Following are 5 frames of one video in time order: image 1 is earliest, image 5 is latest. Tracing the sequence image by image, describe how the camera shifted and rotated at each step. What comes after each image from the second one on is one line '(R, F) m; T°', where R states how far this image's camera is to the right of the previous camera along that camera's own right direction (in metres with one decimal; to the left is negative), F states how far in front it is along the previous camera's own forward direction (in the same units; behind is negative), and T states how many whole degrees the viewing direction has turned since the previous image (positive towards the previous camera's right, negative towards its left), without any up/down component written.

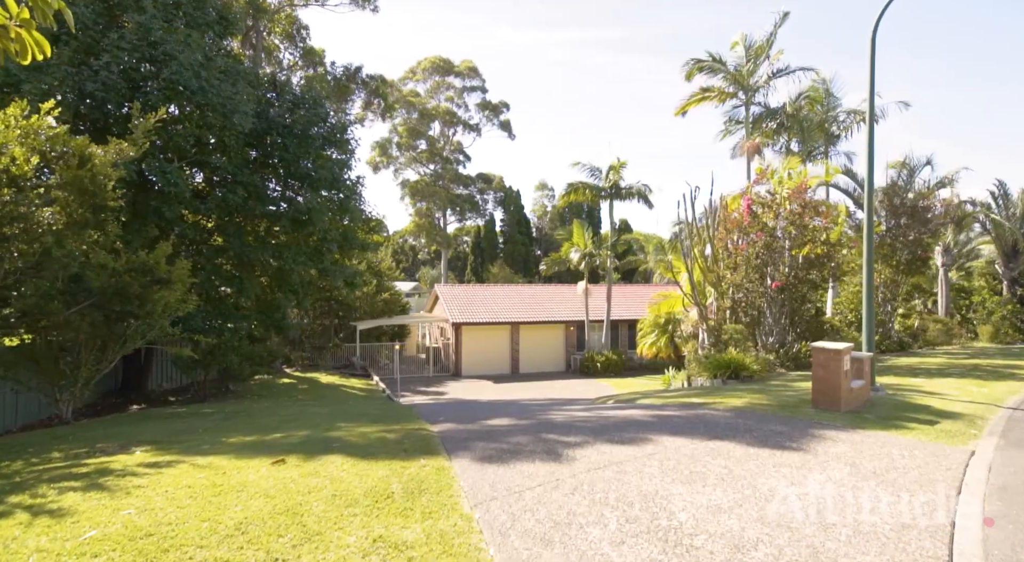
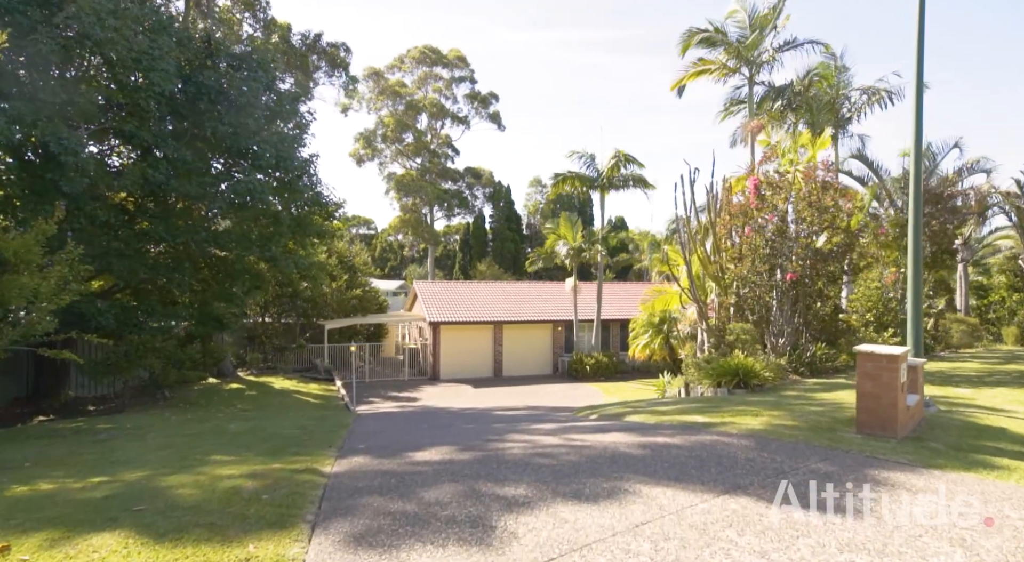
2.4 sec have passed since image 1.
(+0.5, +2.4) m; 0°
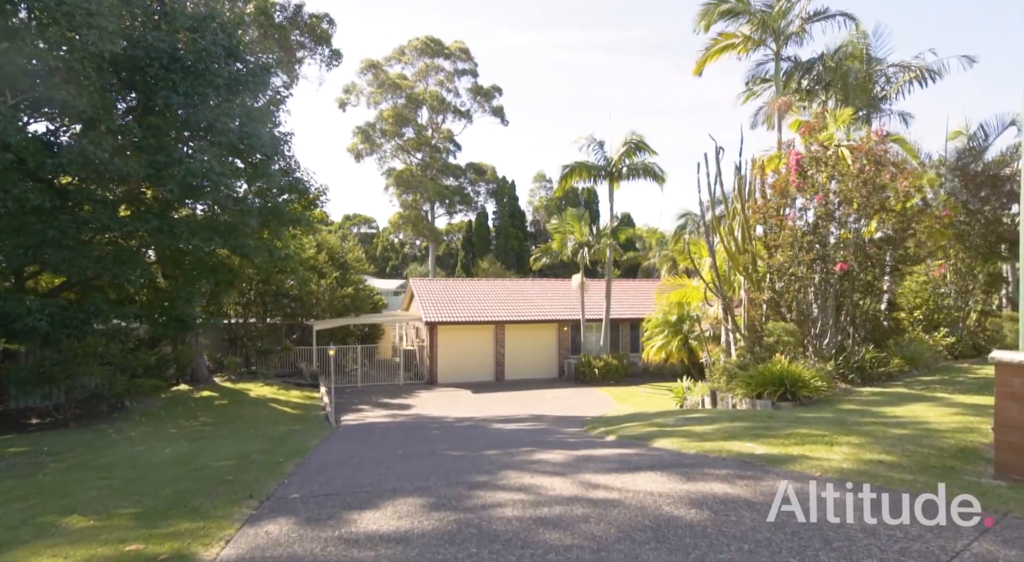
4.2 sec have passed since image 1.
(+0.1, +2.0) m; 0°
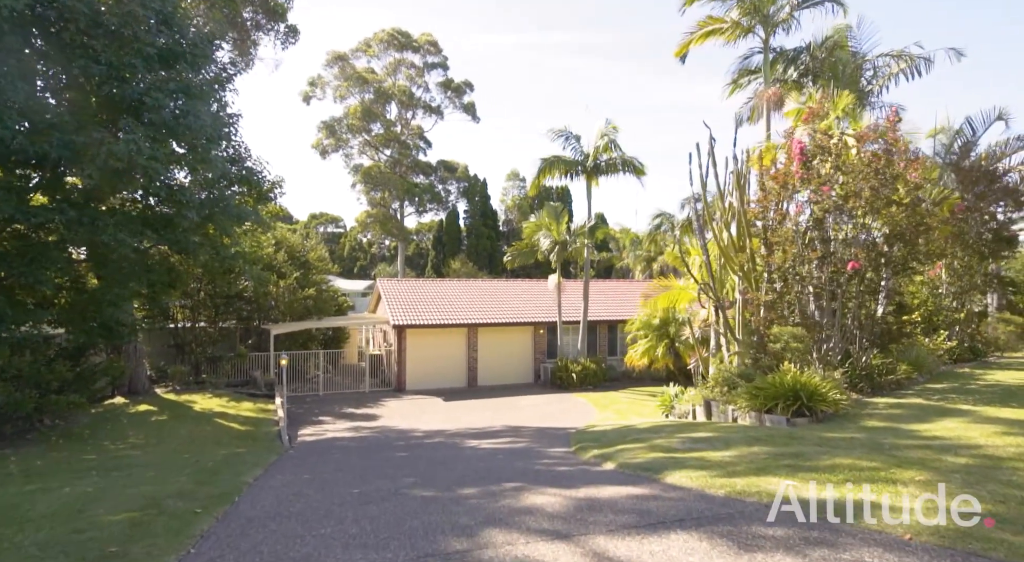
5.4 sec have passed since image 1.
(-0.1, +1.4) m; +2°
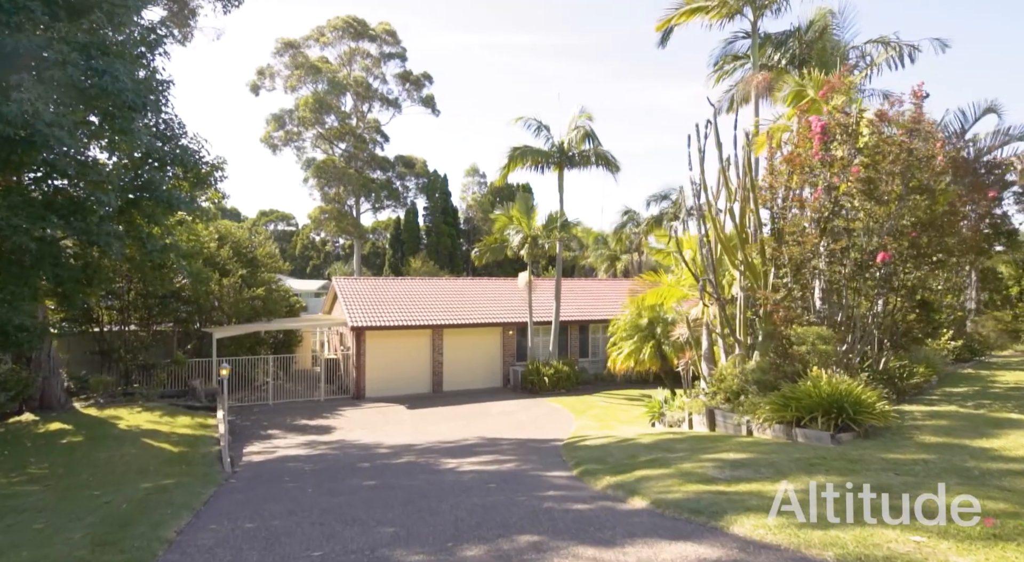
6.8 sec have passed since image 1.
(-0.4, +1.7) m; +4°
